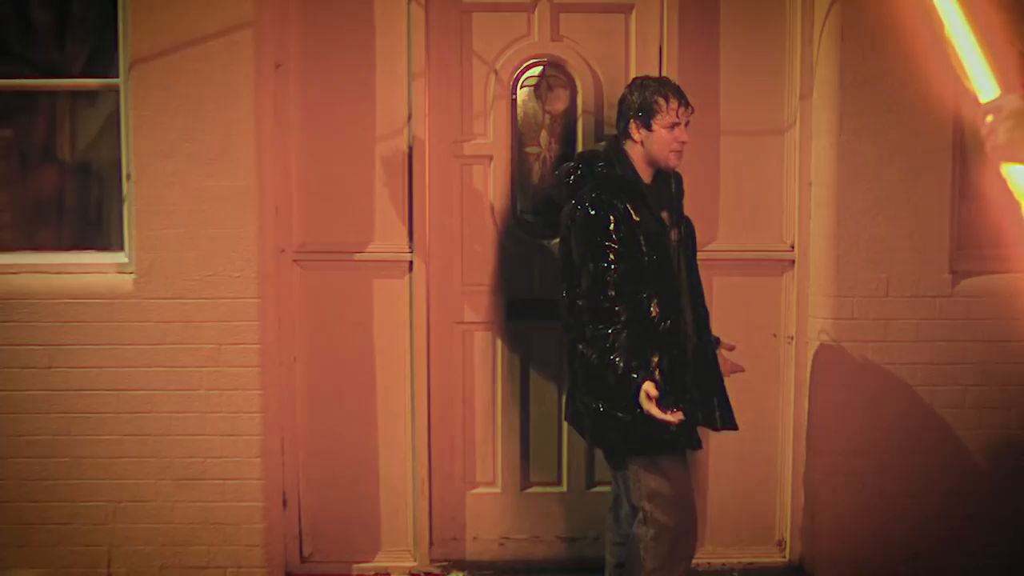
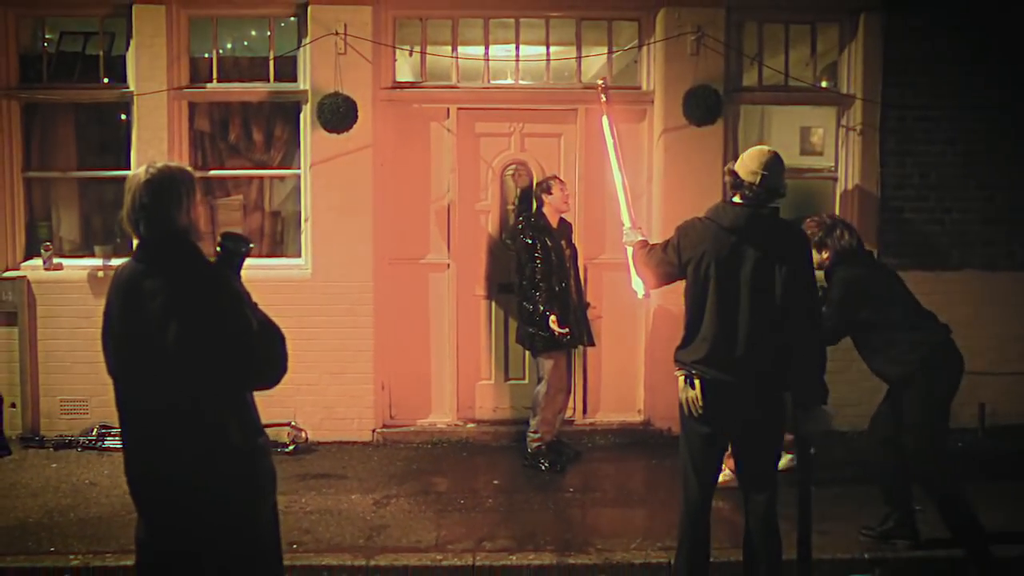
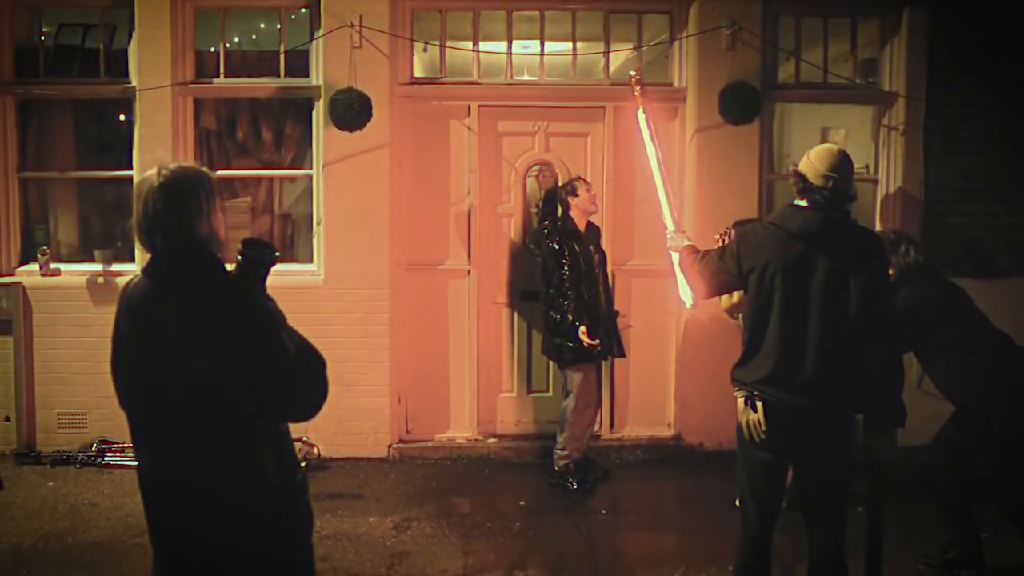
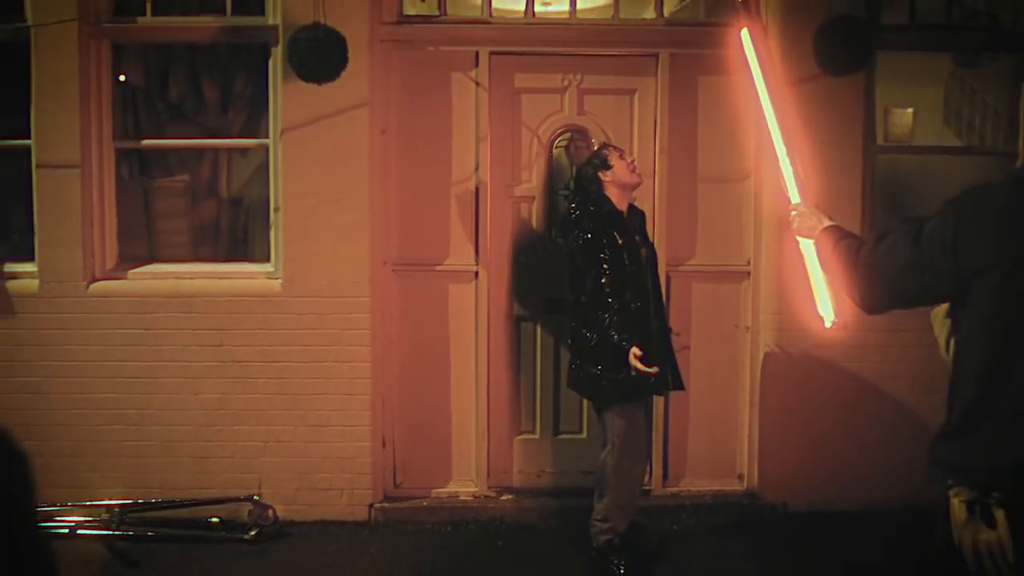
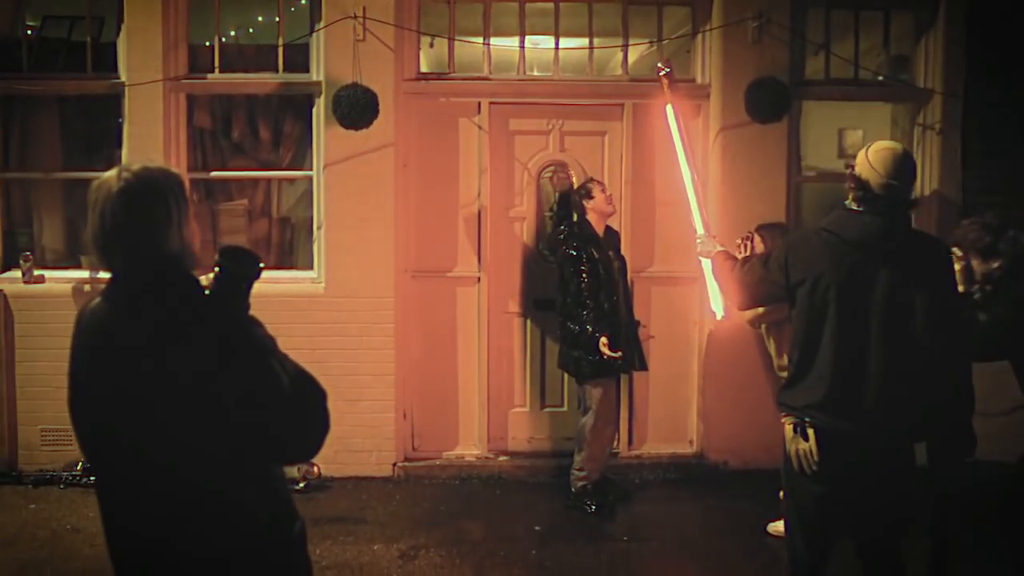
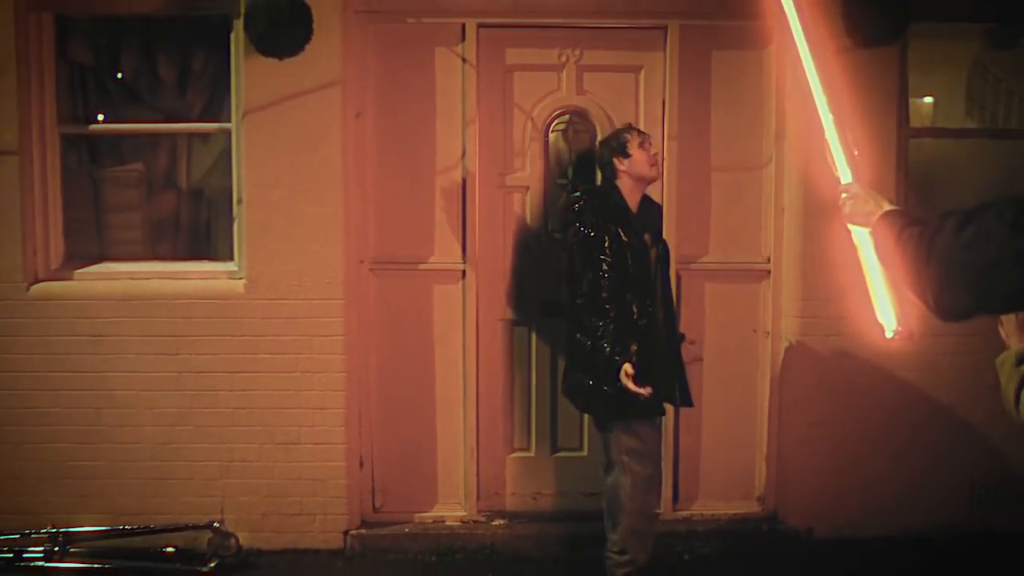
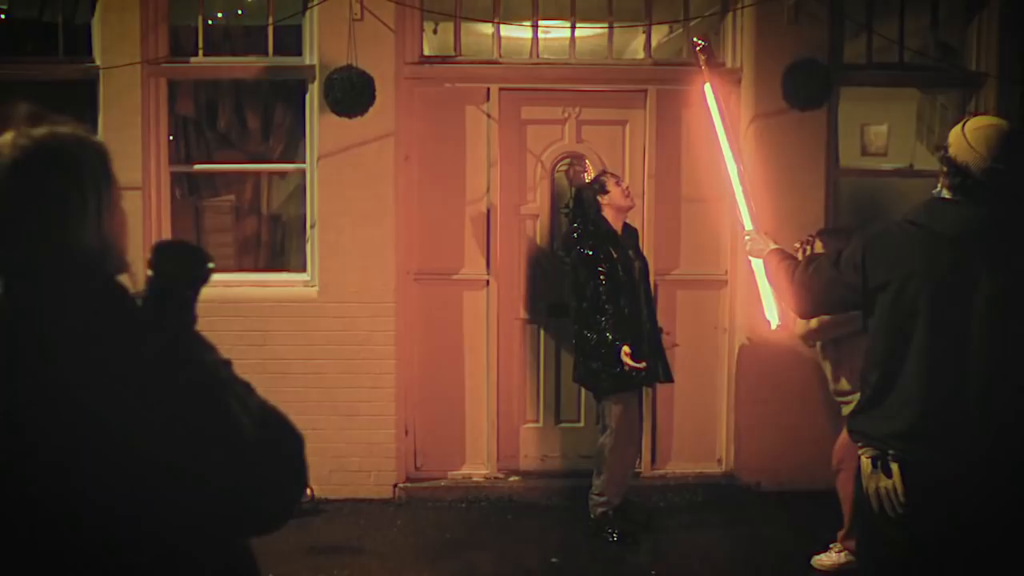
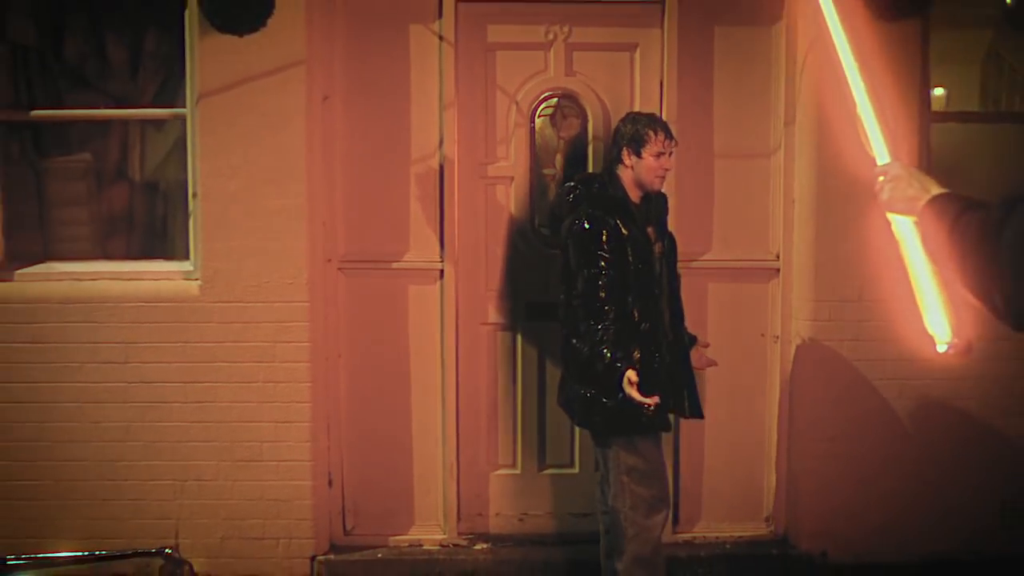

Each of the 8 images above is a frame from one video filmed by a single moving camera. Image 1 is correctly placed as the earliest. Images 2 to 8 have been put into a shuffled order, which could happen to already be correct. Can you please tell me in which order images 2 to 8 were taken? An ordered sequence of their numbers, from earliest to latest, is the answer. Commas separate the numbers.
8, 6, 4, 7, 5, 3, 2
